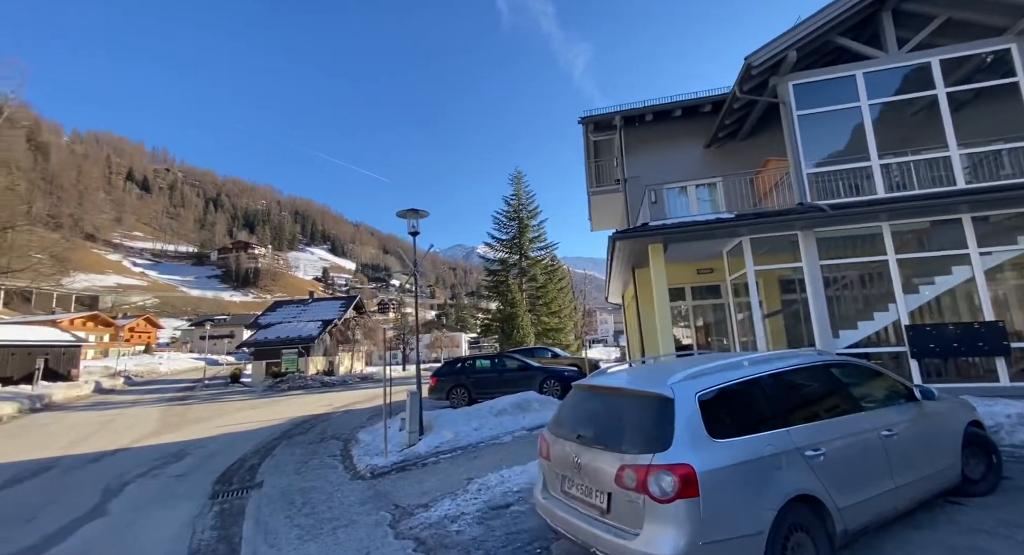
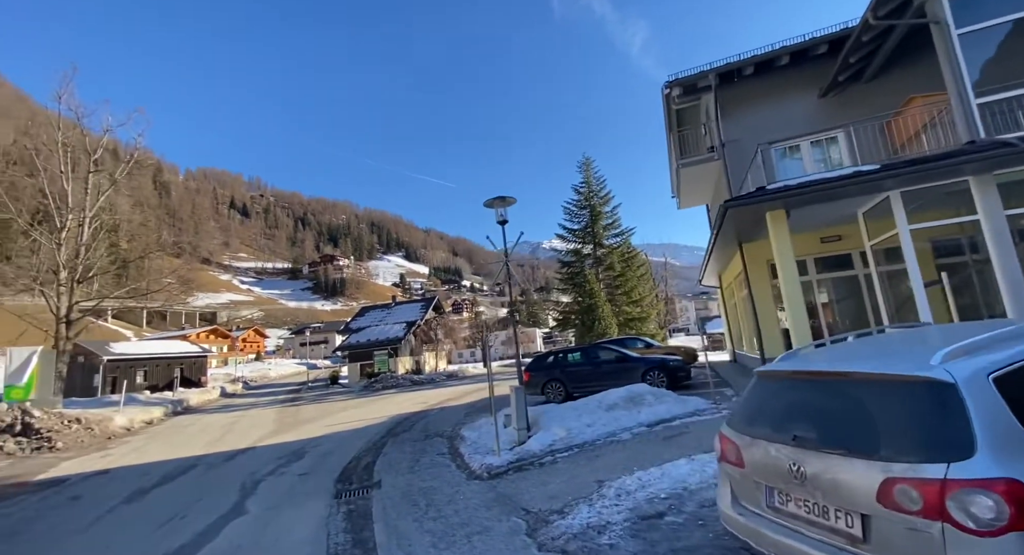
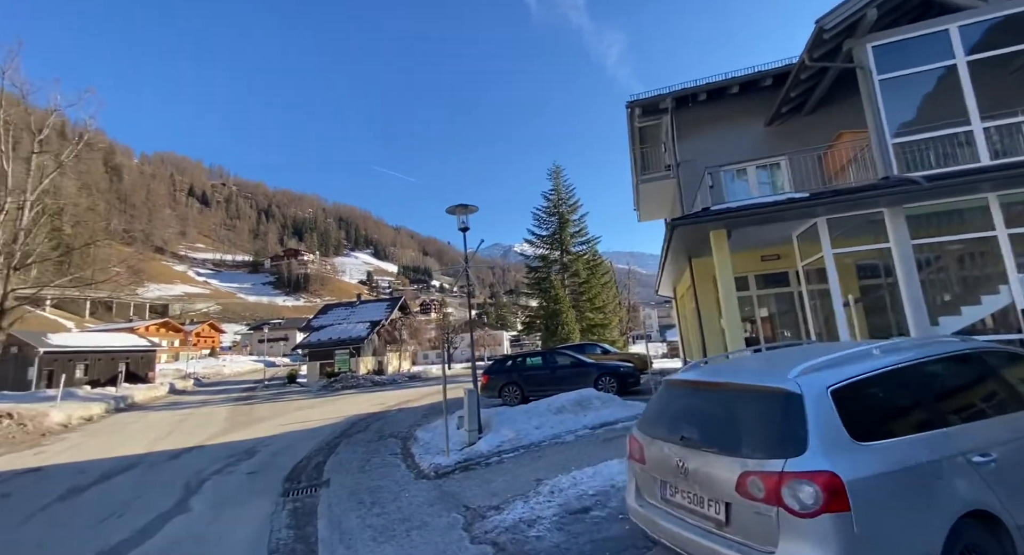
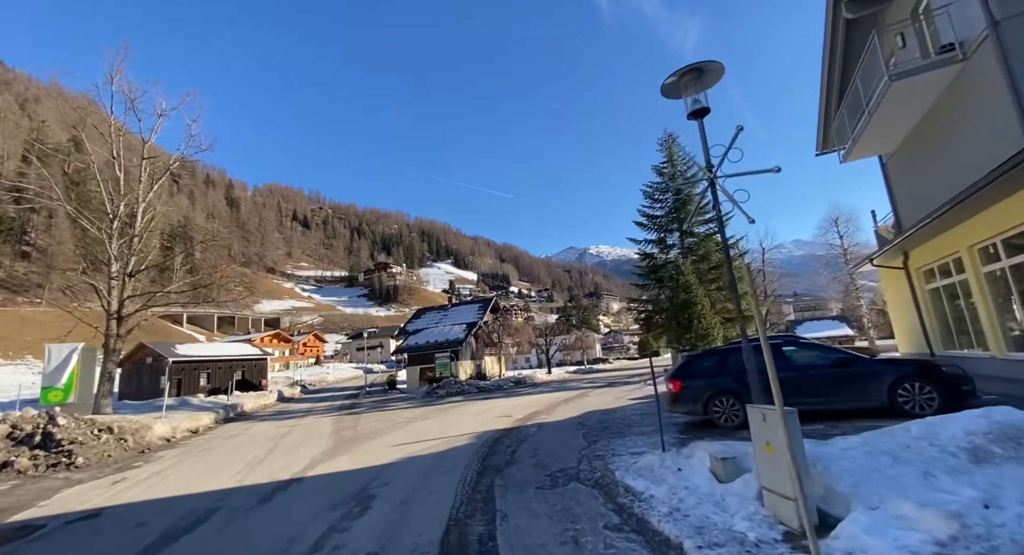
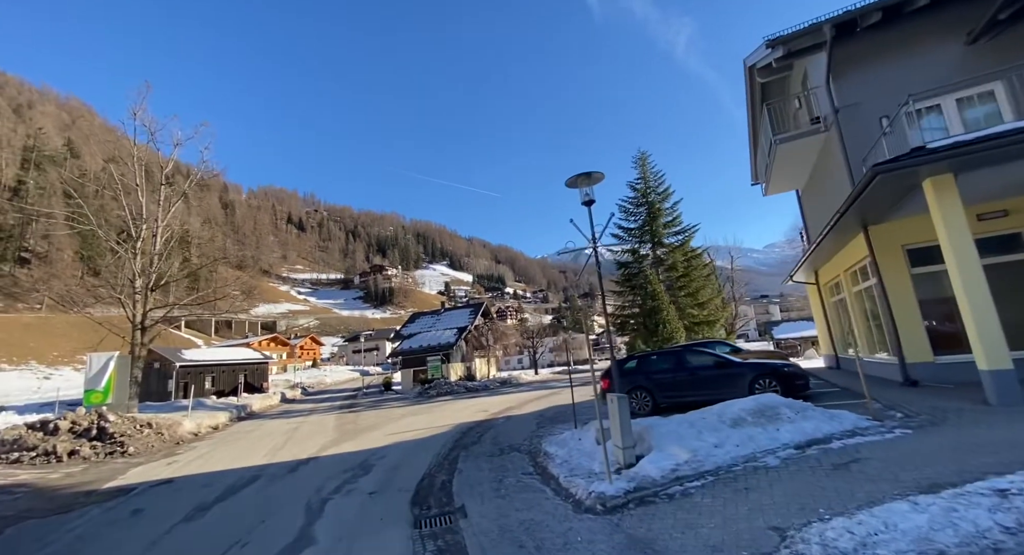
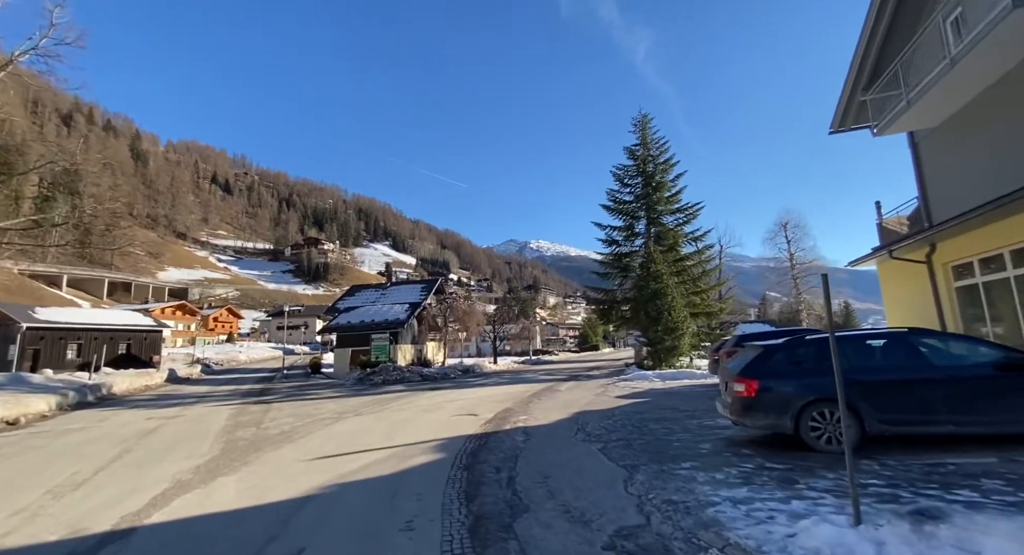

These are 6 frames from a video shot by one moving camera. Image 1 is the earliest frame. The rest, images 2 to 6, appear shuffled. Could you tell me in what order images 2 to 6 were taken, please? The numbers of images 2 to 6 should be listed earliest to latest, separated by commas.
3, 2, 5, 4, 6
